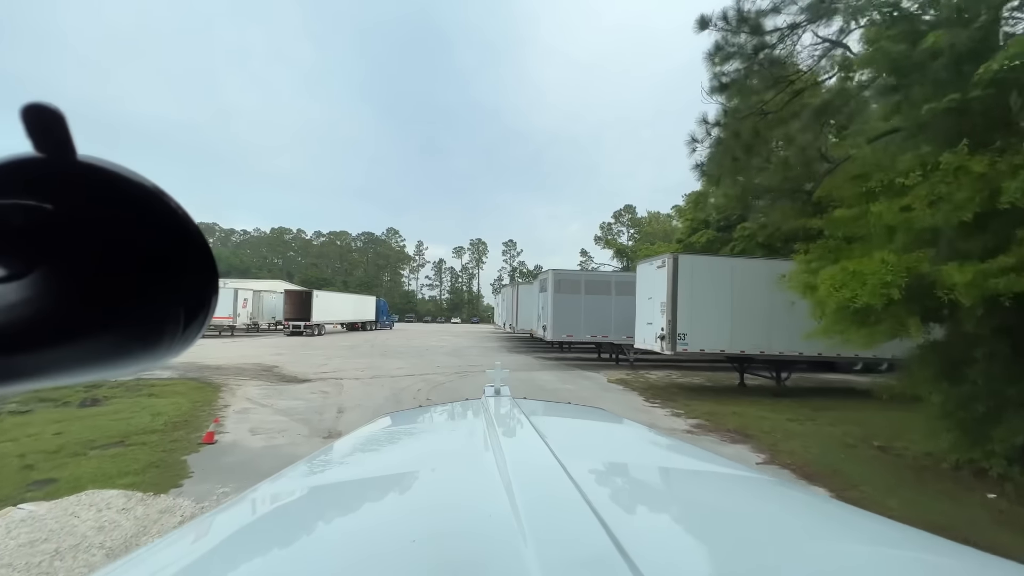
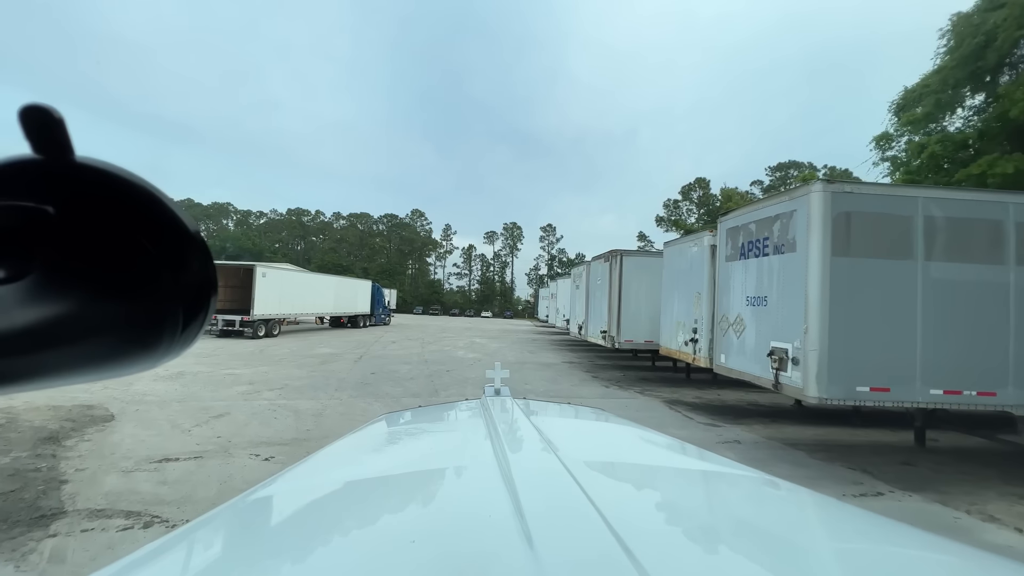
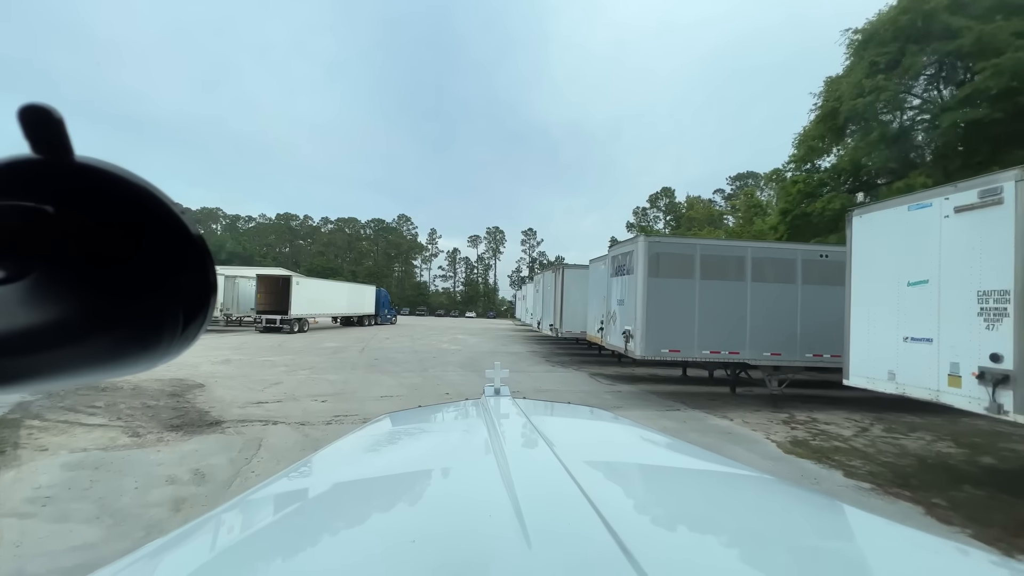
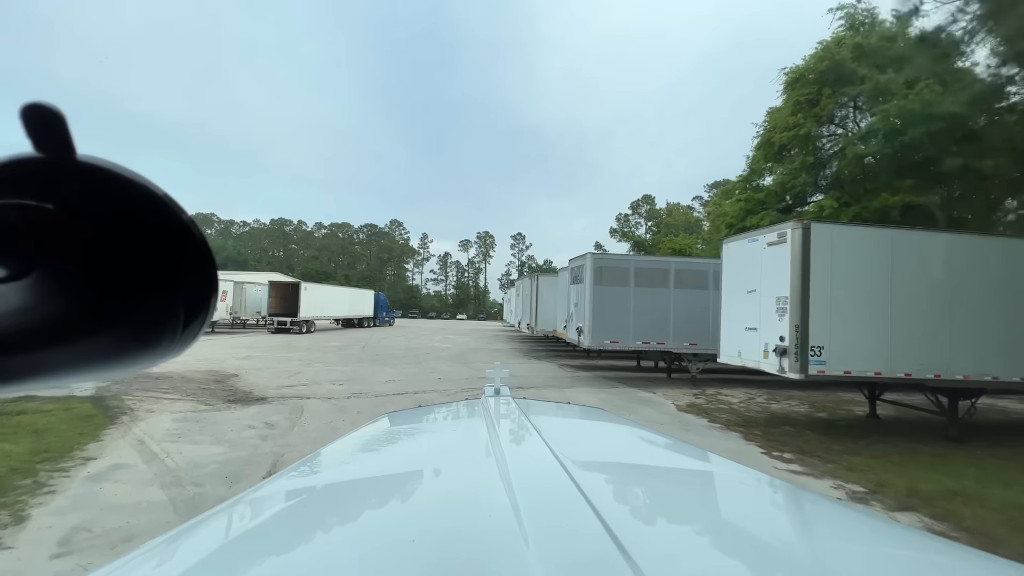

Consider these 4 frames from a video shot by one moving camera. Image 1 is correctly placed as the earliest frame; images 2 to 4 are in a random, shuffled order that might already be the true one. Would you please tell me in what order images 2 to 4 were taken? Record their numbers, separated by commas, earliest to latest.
4, 3, 2
